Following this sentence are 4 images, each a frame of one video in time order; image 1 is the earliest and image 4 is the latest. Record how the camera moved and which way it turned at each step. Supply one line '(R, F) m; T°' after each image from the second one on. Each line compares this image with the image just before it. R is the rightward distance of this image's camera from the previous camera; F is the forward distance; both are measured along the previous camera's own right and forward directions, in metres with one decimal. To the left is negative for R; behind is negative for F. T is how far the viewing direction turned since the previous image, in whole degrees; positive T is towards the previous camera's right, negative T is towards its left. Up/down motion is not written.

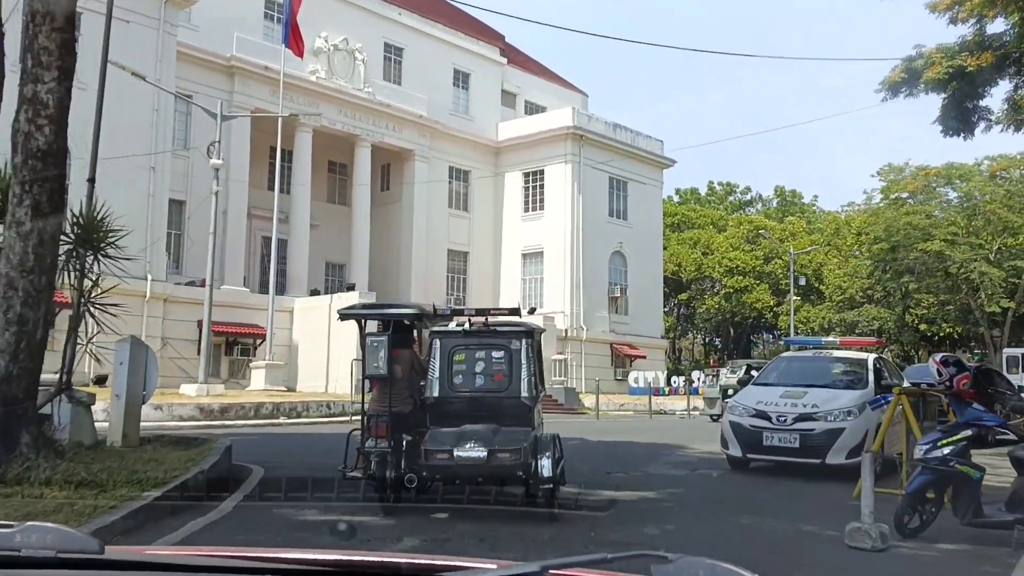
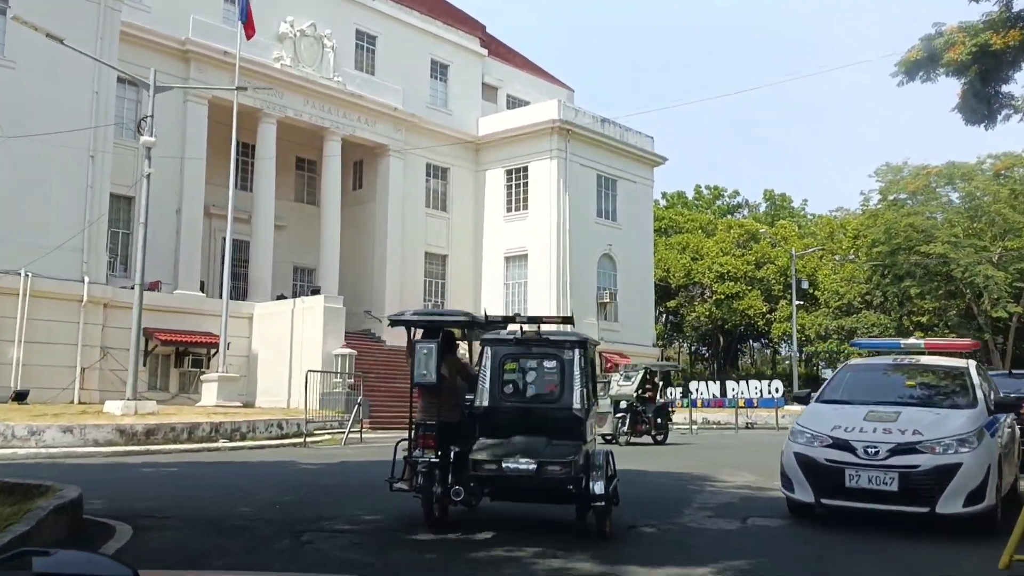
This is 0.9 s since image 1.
(0.0, +2.9) m; +1°
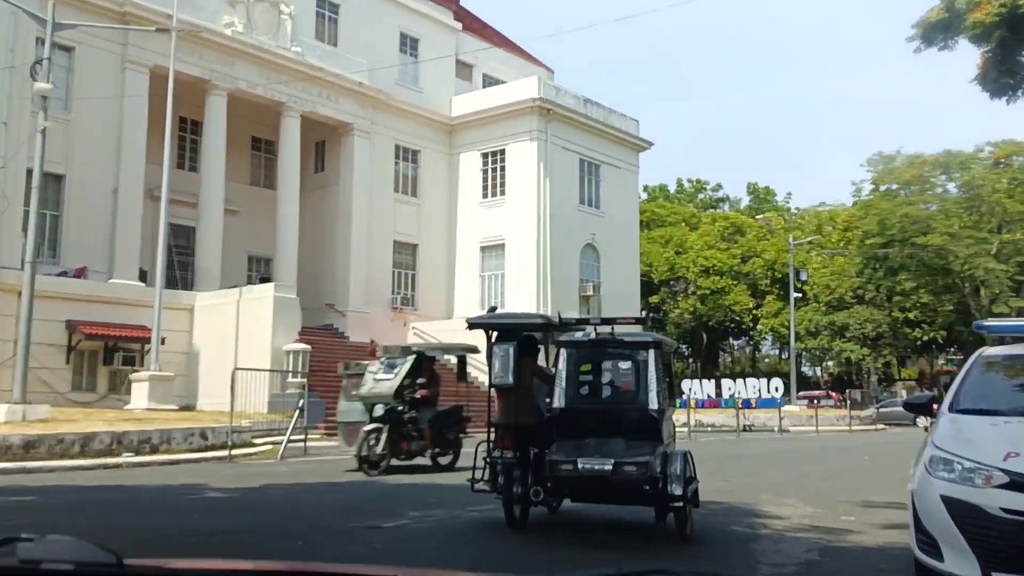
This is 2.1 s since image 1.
(0.0, +3.0) m; +1°
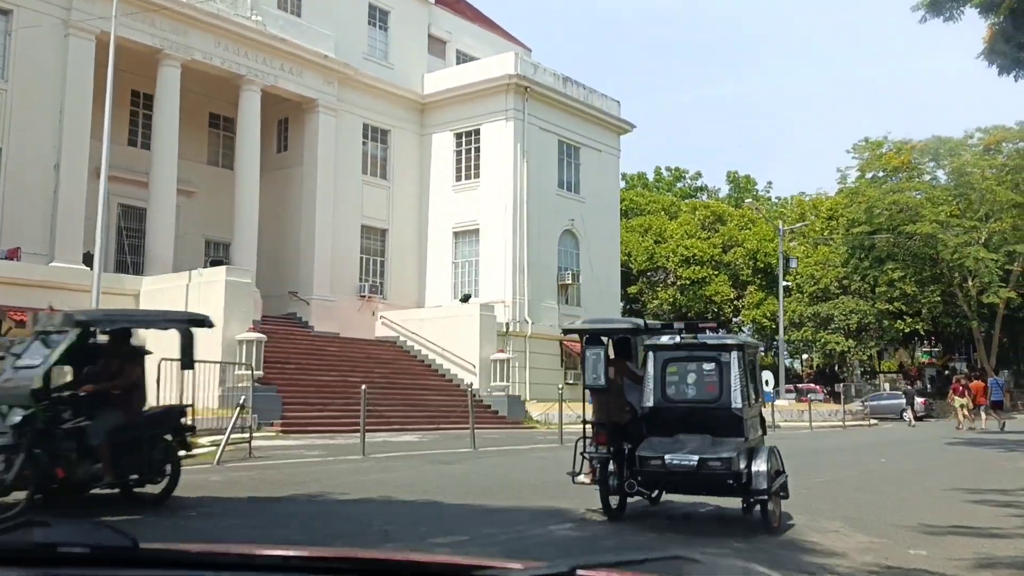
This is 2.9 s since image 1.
(0.0, +1.9) m; +2°
